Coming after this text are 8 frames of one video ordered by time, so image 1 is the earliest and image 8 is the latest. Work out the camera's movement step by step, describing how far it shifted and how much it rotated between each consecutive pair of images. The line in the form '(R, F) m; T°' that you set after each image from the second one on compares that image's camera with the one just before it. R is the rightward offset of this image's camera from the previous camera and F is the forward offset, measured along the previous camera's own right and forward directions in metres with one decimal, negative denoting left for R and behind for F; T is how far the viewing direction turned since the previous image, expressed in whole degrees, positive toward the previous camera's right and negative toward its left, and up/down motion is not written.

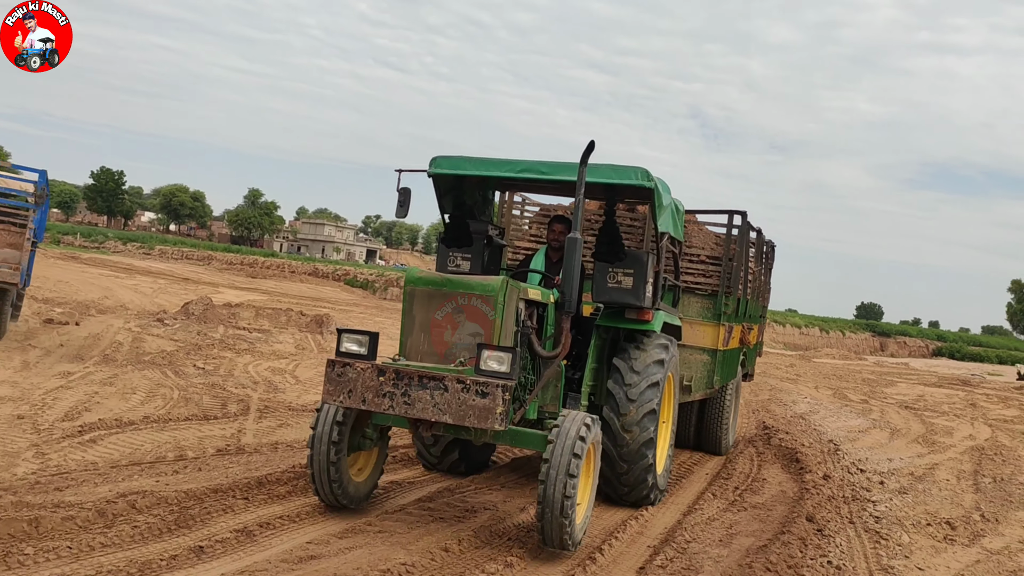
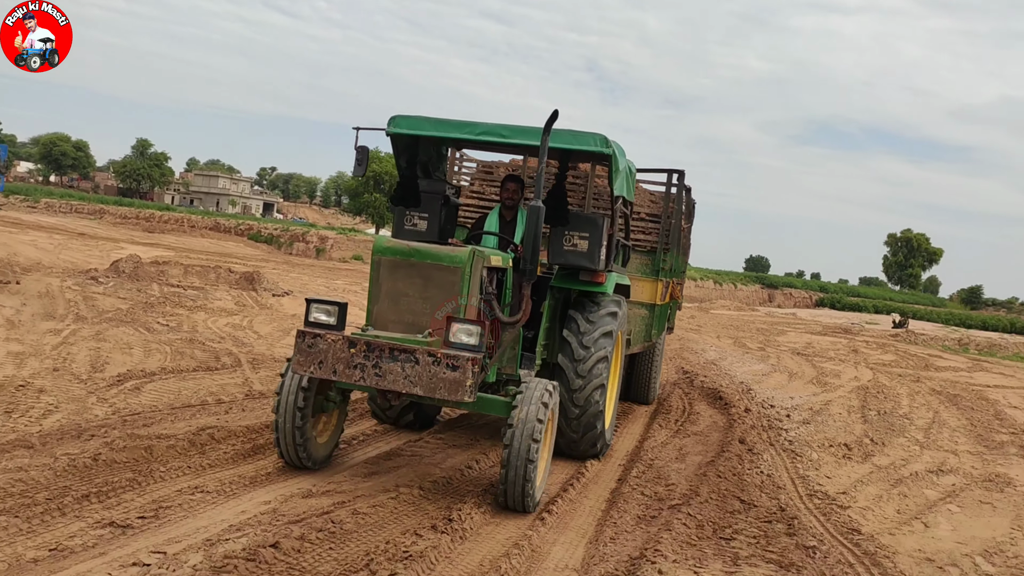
(-0.6, -0.6) m; +8°
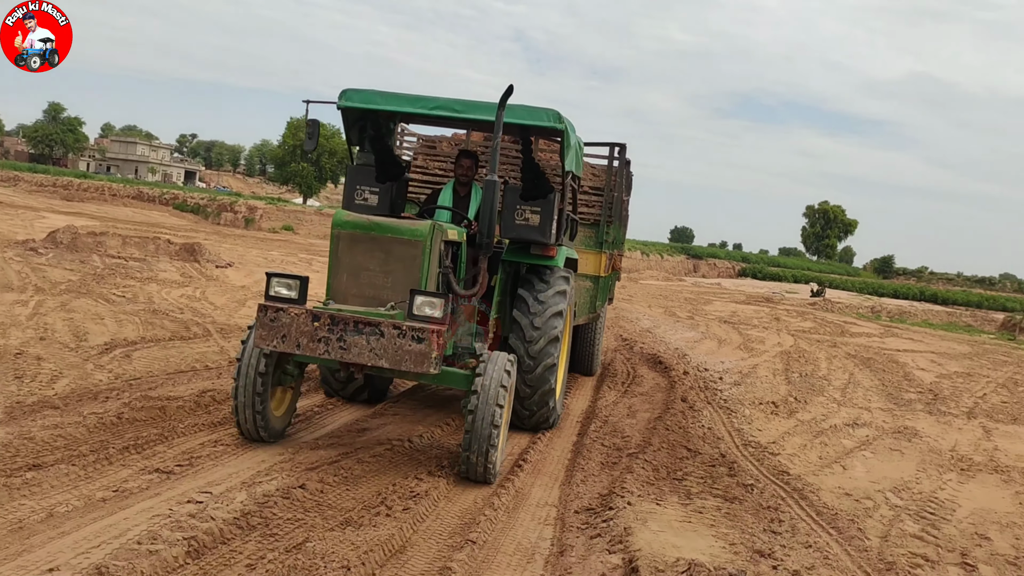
(-0.2, -0.4) m; +5°
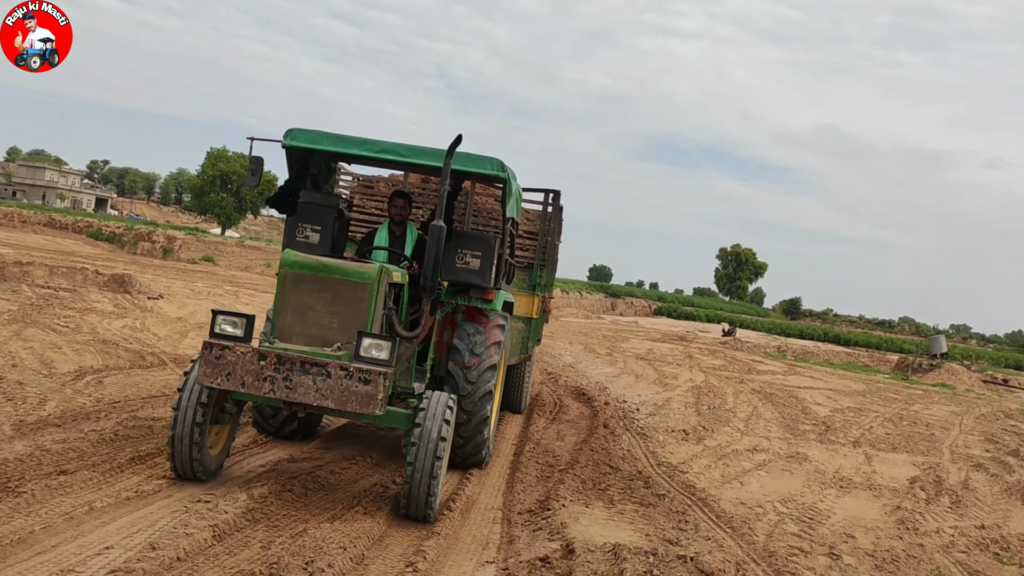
(-0.2, -0.6) m; +6°
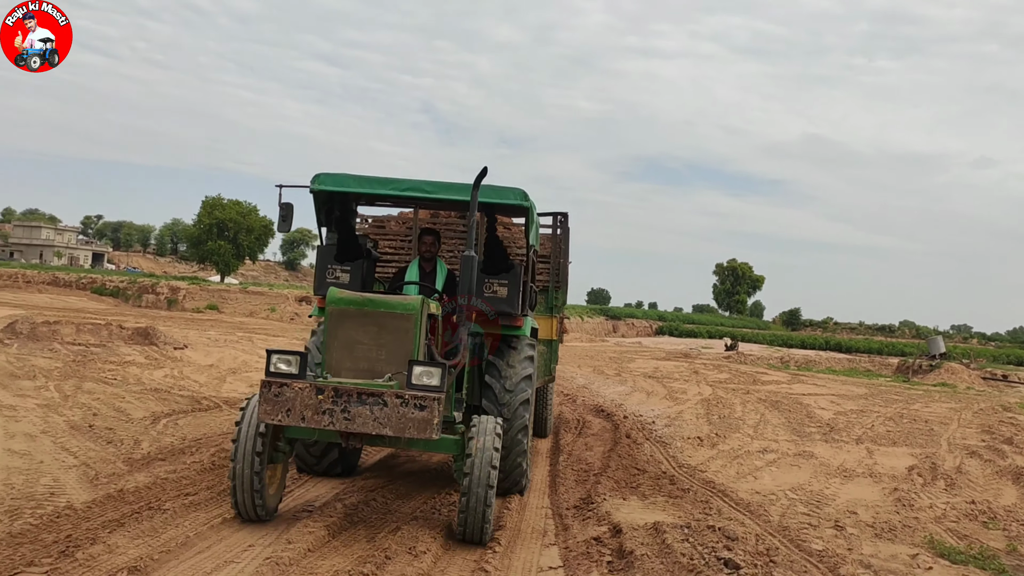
(-0.2, -0.7) m; 0°
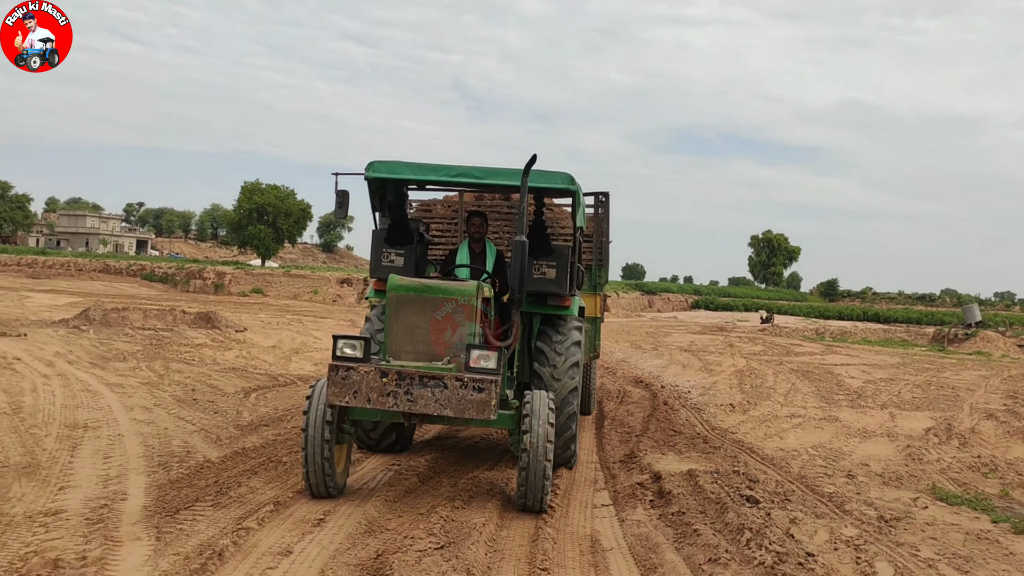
(-0.1, -0.7) m; -3°
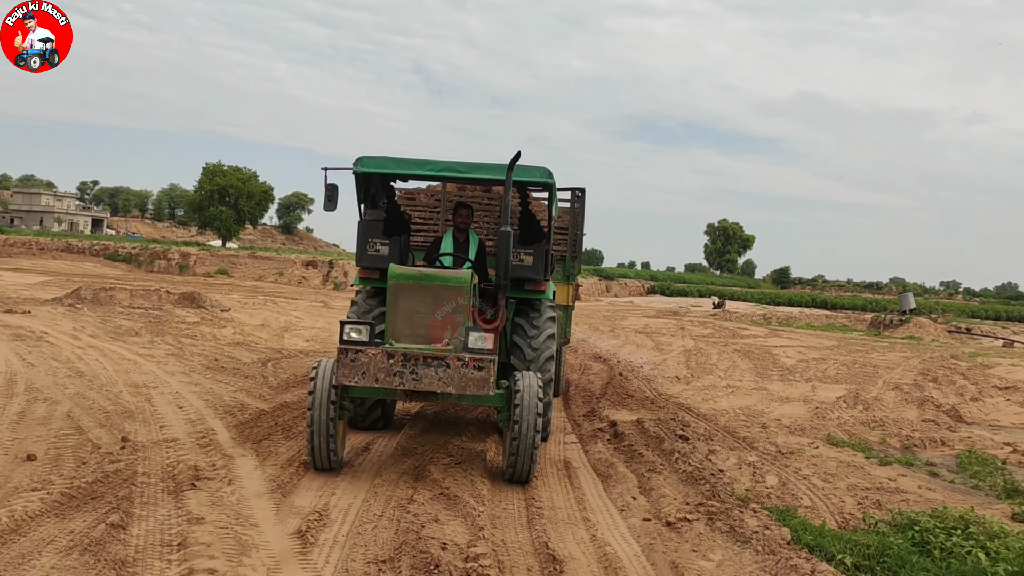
(-0.2, -1.2) m; +3°
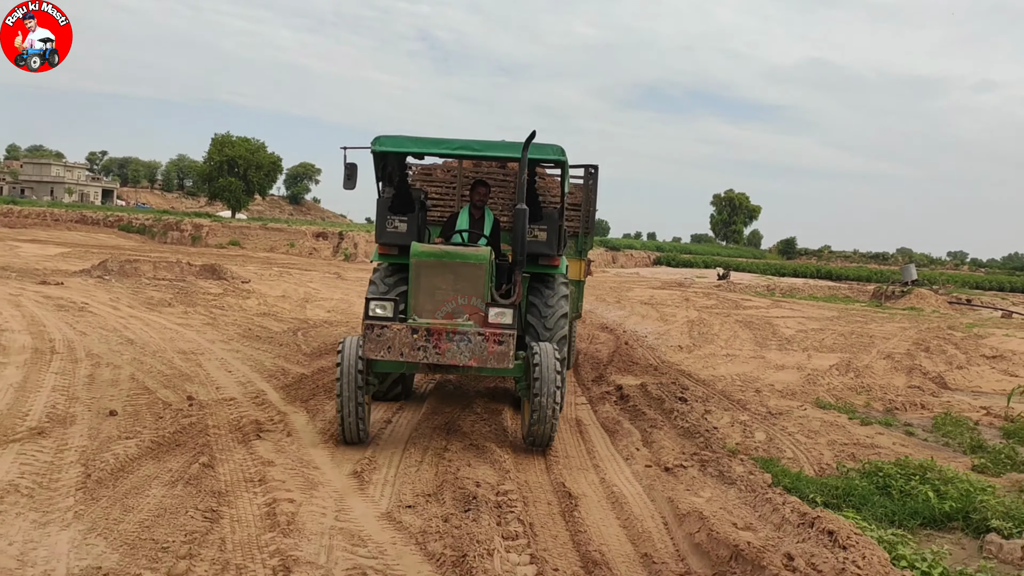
(-0.1, -0.6) m; 0°
